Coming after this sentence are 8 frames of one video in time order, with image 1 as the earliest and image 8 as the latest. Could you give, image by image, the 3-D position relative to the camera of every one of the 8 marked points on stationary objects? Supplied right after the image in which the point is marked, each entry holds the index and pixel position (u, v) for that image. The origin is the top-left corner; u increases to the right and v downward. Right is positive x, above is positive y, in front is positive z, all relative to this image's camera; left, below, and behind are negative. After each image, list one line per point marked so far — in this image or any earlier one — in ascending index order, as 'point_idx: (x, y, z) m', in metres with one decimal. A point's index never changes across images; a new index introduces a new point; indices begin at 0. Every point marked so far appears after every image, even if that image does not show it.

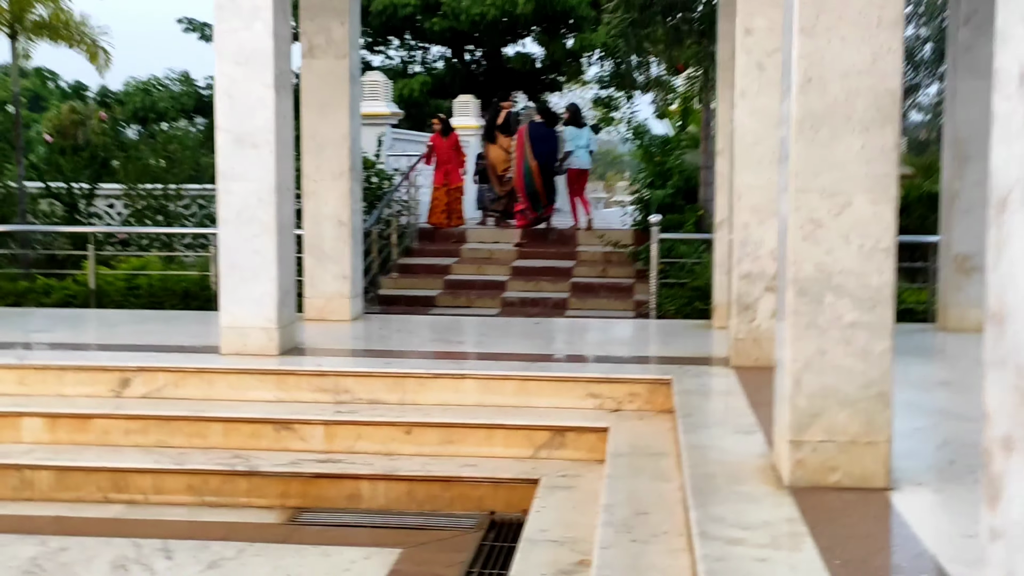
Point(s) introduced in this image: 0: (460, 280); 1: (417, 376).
0: (-0.5, +0.1, +10.2) m
1: (-0.5, -0.5, +5.6) m
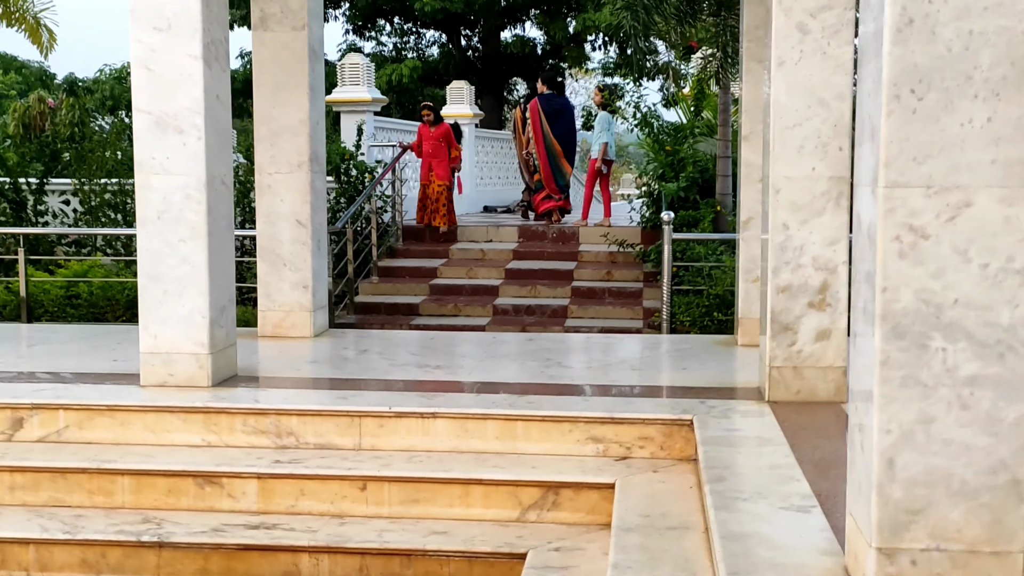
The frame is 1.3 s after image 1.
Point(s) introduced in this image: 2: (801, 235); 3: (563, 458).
0: (-0.6, 0.0, +9.2) m
1: (-0.6, -0.6, +4.5) m
2: (+1.3, +0.2, +4.6) m
3: (+0.2, -0.7, +4.4) m
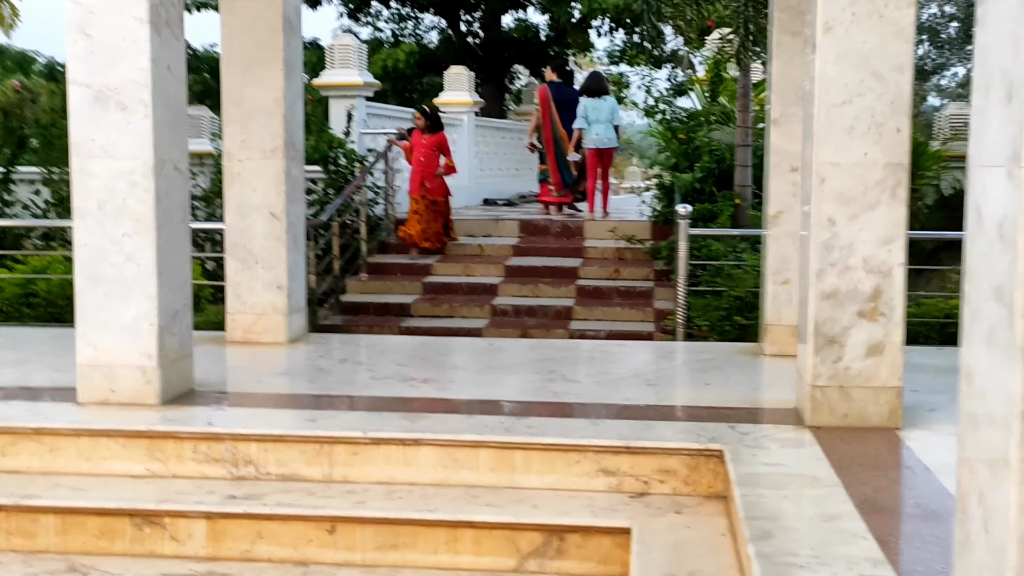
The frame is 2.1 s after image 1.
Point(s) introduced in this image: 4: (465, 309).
0: (-0.6, 0.0, +8.5) m
1: (-0.6, -0.6, +3.9) m
2: (+1.3, +0.2, +3.9) m
3: (+0.2, -0.8, +3.7) m
4: (-0.4, -0.2, +8.1) m
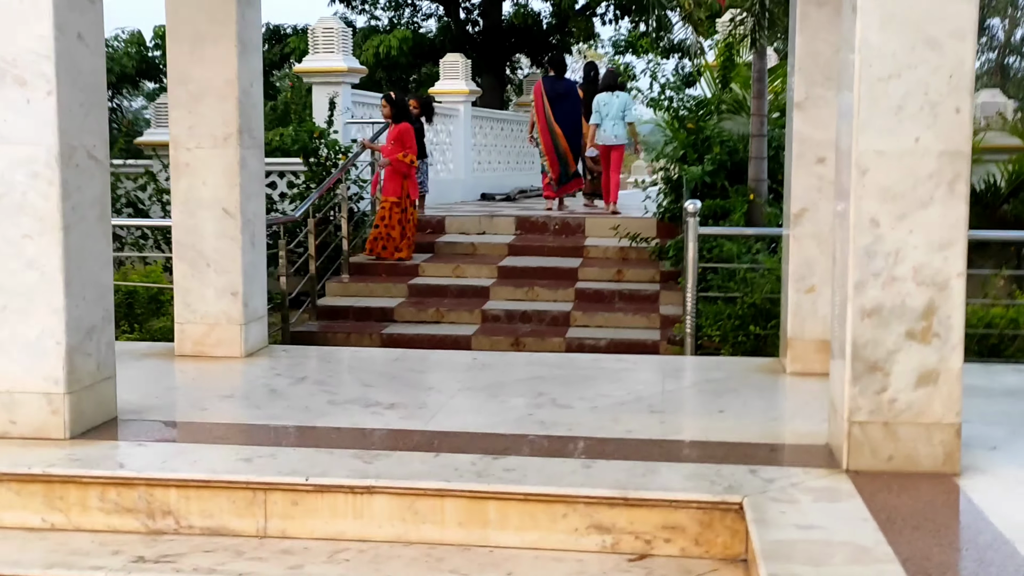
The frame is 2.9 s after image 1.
0: (-0.6, 0.0, +7.8) m
1: (-0.7, -0.6, +3.2) m
2: (+1.2, +0.2, +3.2) m
3: (+0.1, -0.8, +3.1) m
4: (-0.4, -0.2, +7.4) m
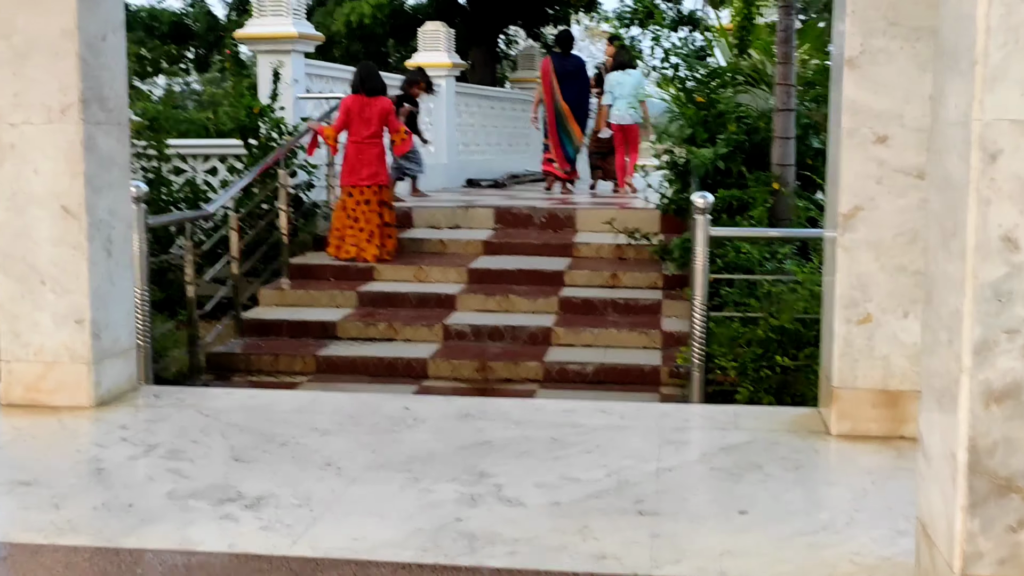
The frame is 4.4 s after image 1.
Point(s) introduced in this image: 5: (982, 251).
0: (-0.8, 0.0, +6.5) m
1: (-0.9, -0.8, +1.9) m
2: (+1.0, 0.0, +1.9) m
3: (-0.1, -0.9, +1.7) m
4: (-0.6, -0.2, +6.0) m
5: (+0.9, +0.1, +1.9) m
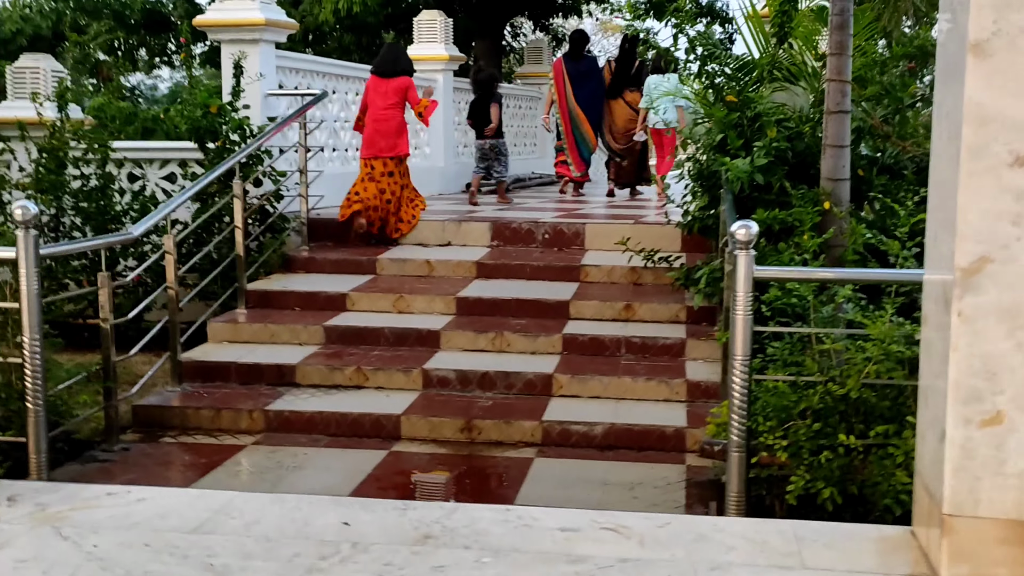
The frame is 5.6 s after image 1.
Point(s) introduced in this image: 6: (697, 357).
0: (-0.8, -0.2, +5.4) m
1: (-1.0, -1.0, +0.8) m
2: (+0.9, -0.2, +0.8) m
3: (-0.2, -1.1, +0.7) m
4: (-0.6, -0.4, +5.0) m
5: (+0.8, -0.1, +0.8) m
6: (+0.9, -0.3, +5.1) m
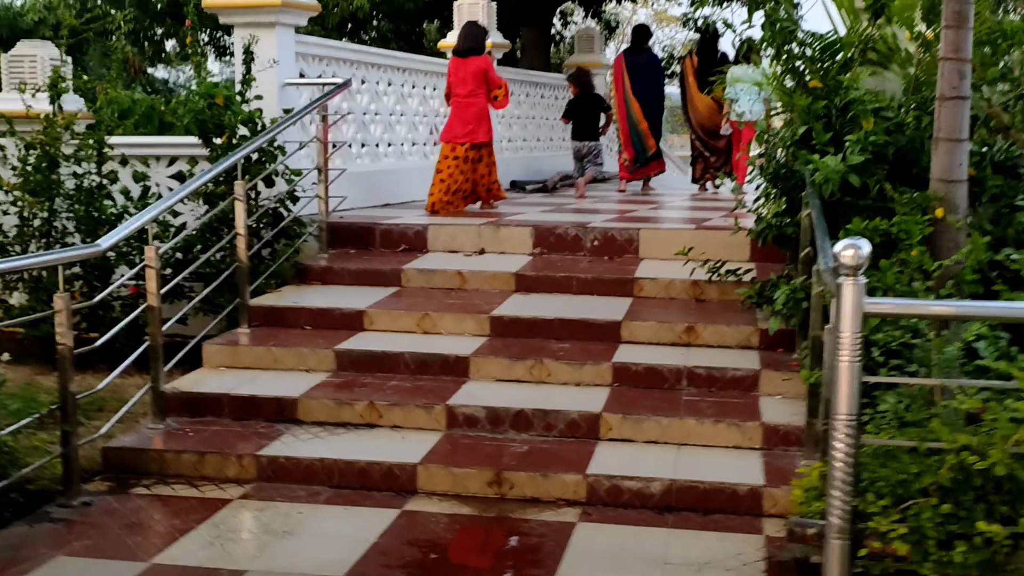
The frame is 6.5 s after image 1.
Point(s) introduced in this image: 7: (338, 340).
0: (-0.6, -0.3, +4.7) m
1: (-1.0, -1.1, +0.1) m
2: (+0.9, -0.3, 0.0) m
3: (-0.2, -1.2, -0.1) m
4: (-0.5, -0.5, +4.3) m
5: (+0.7, -0.3, 0.0) m
6: (+1.1, -0.4, +4.3) m
7: (-0.8, -0.2, +4.9) m
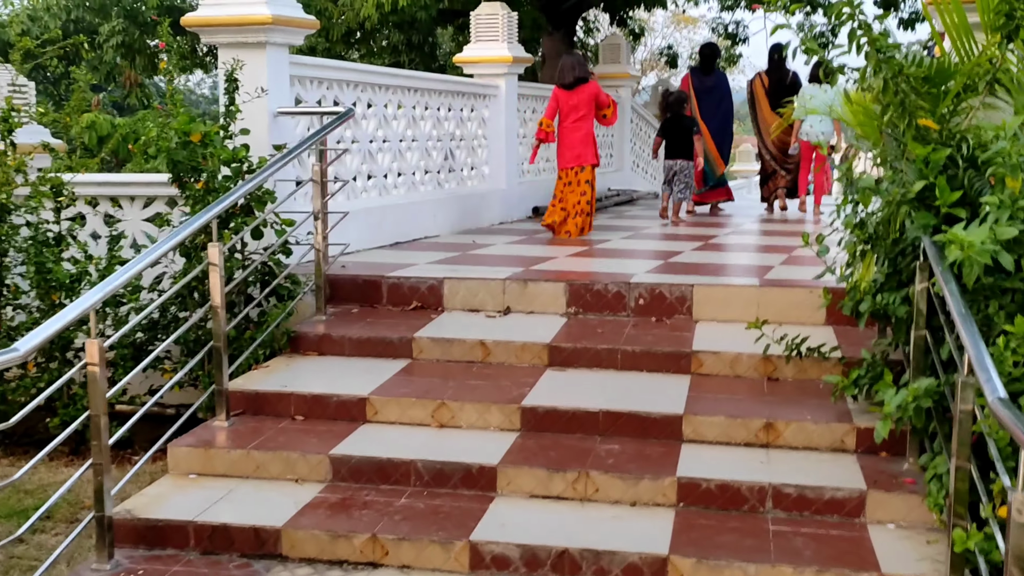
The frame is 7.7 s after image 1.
0: (-0.5, -0.6, +3.8) m
1: (-1.0, -1.4, -0.8) m
2: (+0.9, -0.6, -0.9) m
3: (-0.2, -1.6, -1.0) m
4: (-0.3, -0.8, +3.3) m
5: (+0.8, -0.6, -0.9) m
6: (+1.2, -0.8, +3.3) m
7: (-0.7, -0.6, +4.0) m
